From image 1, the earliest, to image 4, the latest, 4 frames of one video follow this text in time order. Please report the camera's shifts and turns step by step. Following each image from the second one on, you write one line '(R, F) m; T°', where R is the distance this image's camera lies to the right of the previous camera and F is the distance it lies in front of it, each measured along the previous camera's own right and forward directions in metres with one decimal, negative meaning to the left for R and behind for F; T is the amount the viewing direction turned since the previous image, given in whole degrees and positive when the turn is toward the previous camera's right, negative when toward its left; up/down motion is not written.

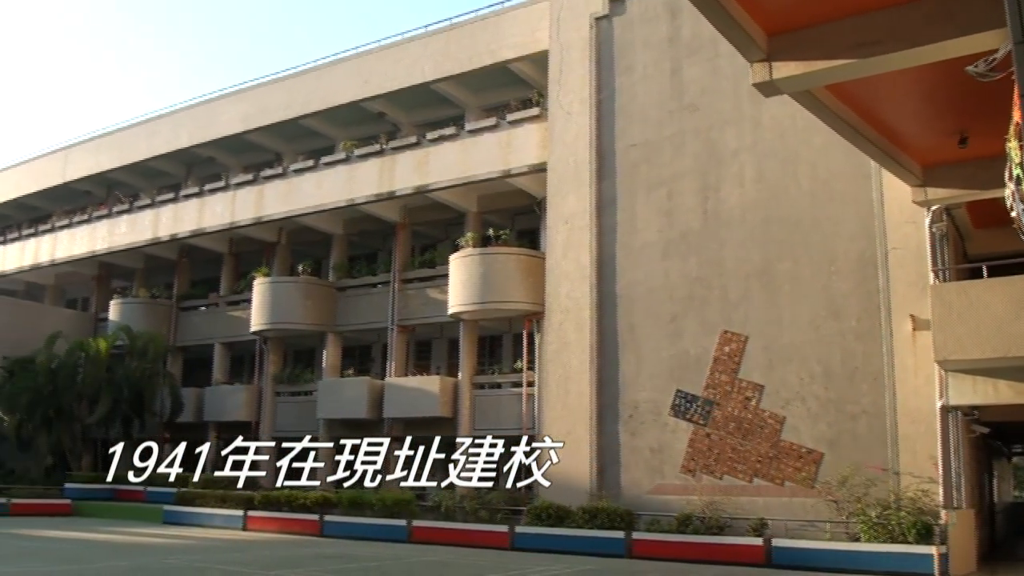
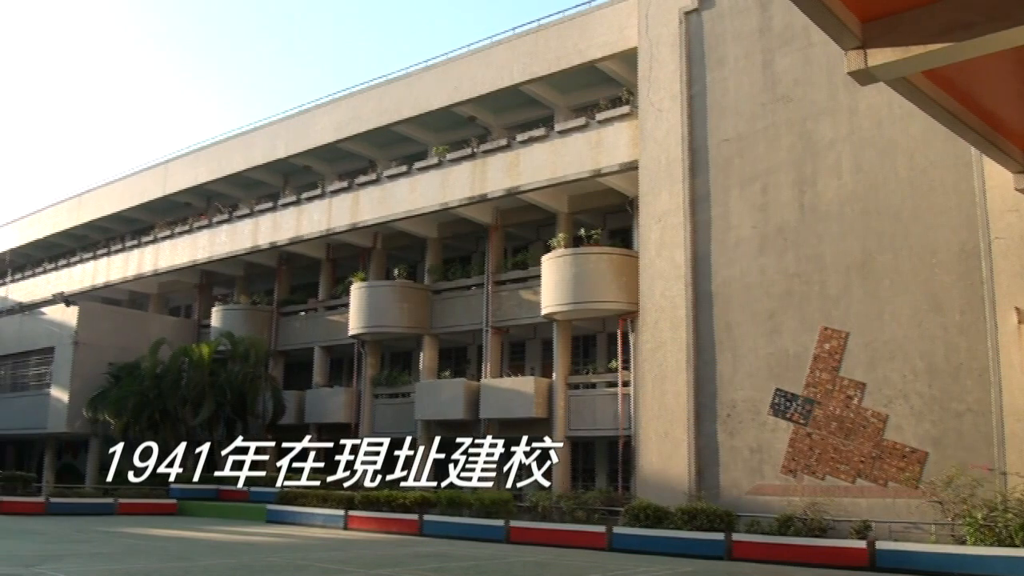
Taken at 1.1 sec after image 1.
(+0.3, +0.1) m; -6°
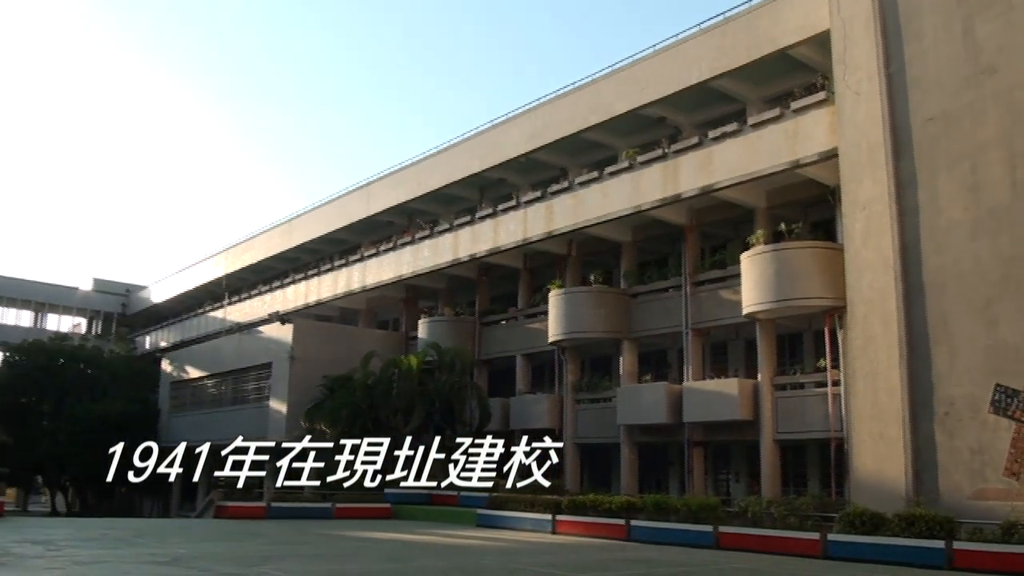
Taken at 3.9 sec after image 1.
(+1.6, +0.2) m; -14°
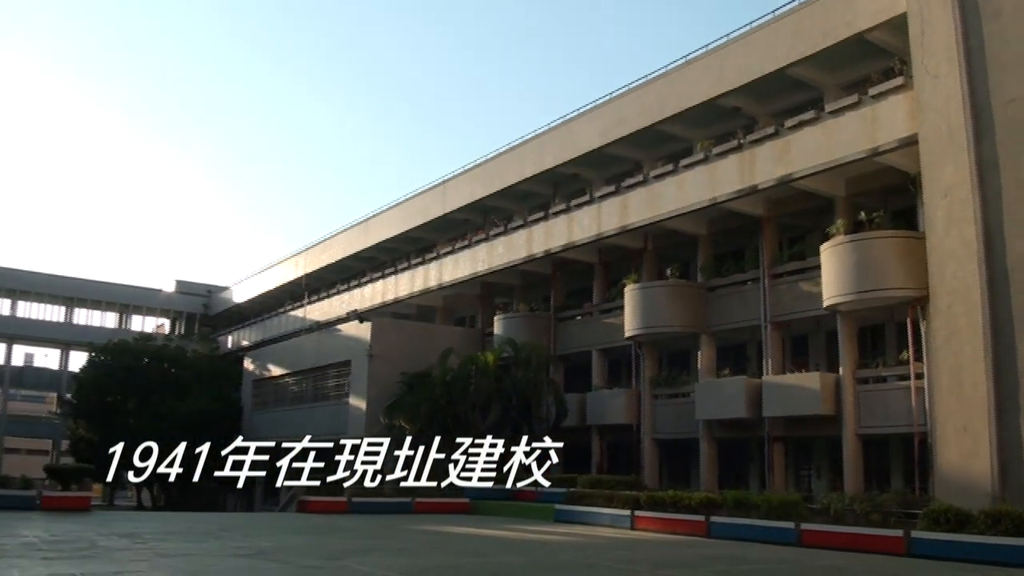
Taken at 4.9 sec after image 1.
(+0.8, 0.0) m; -6°
